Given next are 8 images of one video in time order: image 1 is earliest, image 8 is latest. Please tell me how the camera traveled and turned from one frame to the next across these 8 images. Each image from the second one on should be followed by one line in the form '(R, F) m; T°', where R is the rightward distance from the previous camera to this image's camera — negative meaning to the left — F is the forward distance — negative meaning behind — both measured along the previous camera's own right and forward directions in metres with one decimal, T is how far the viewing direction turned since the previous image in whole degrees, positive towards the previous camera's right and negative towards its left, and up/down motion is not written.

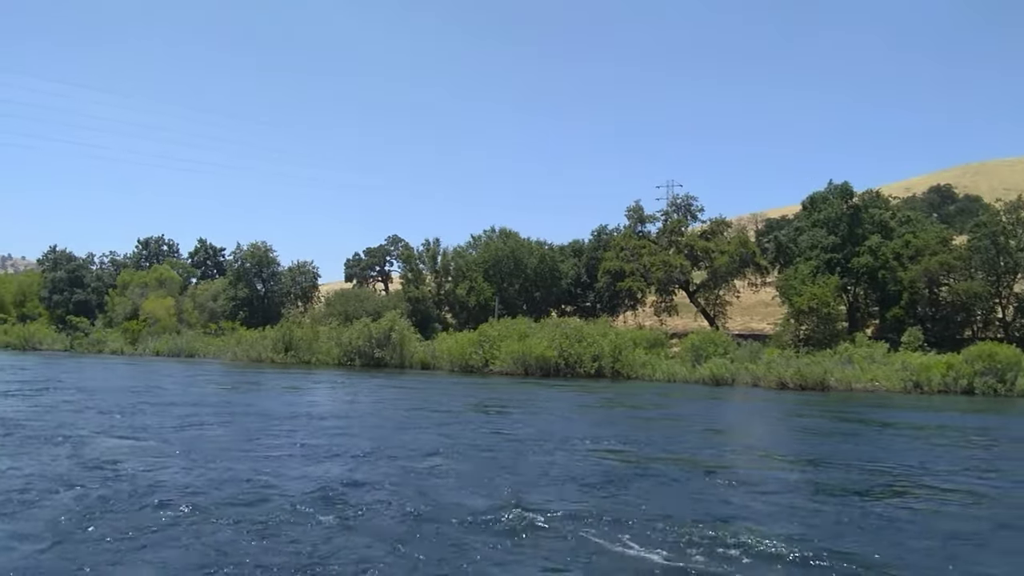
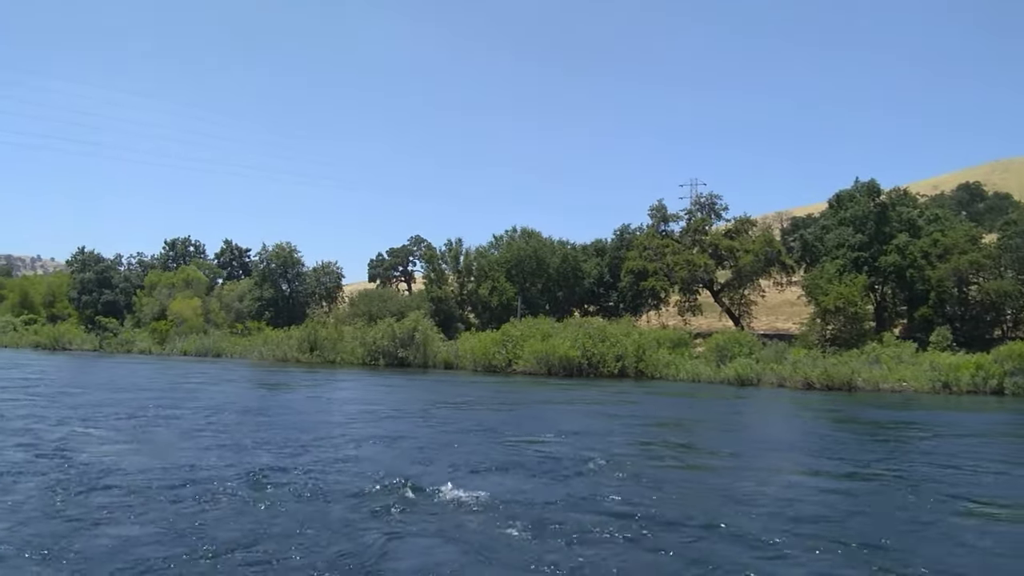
(+0.2, +0.2) m; -2°
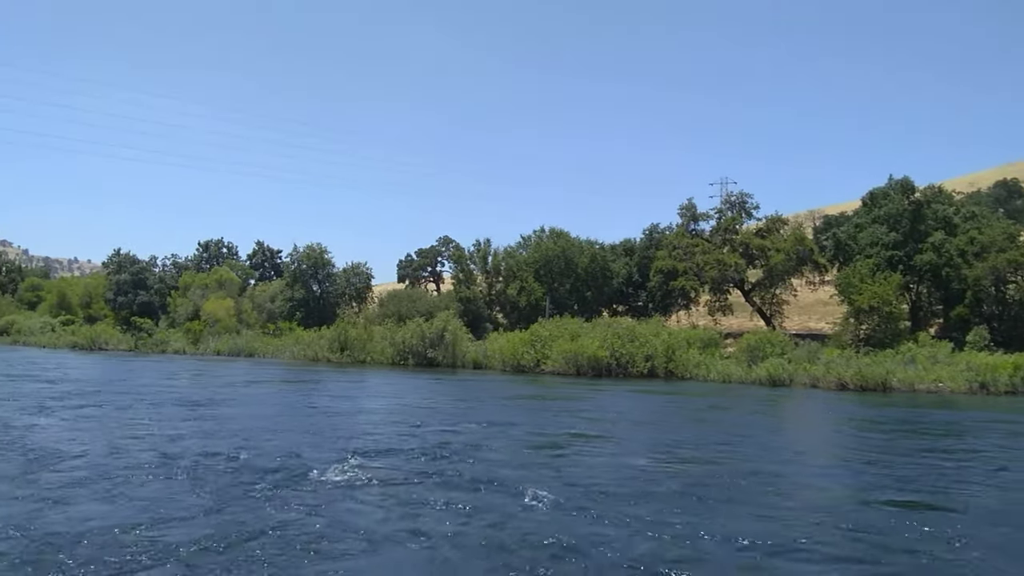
(0.0, +0.3) m; -2°
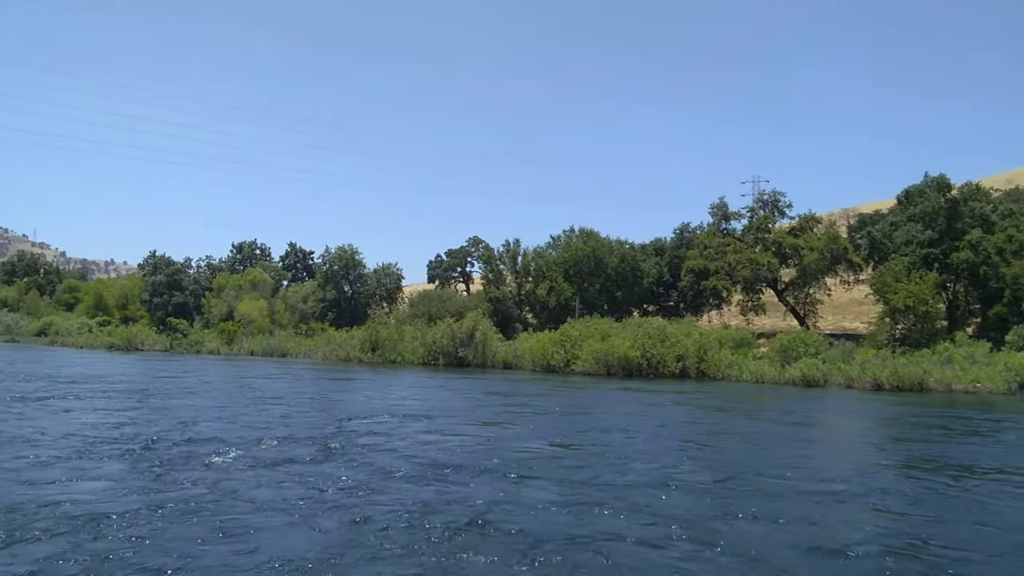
(0.0, +0.7) m; -2°
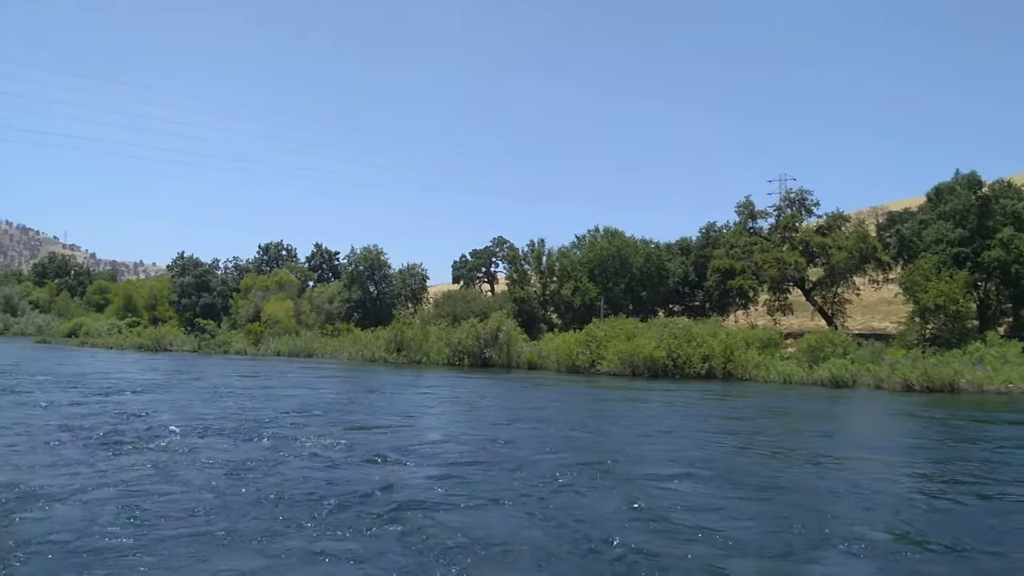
(-0.1, +0.6) m; -2°
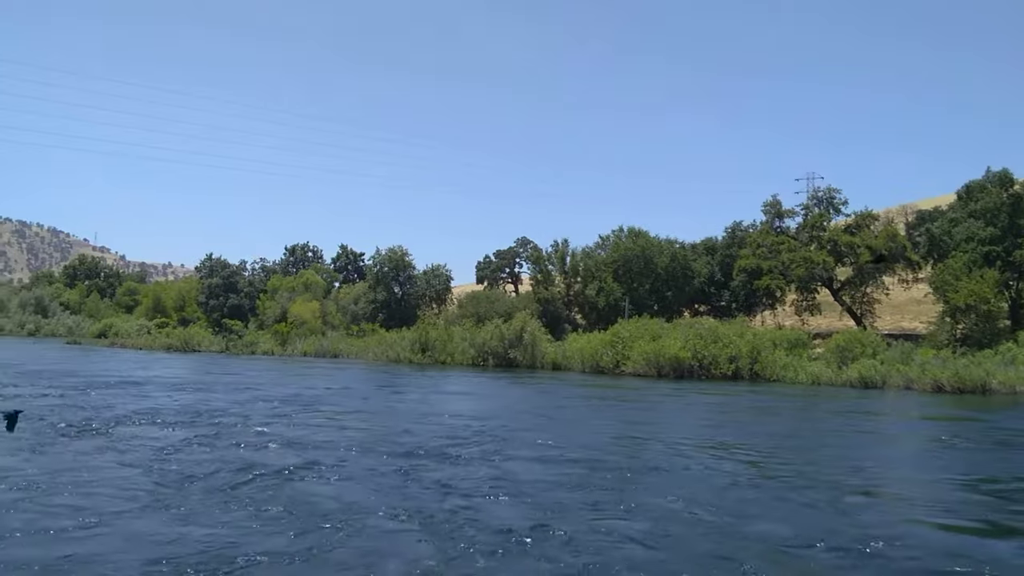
(-0.1, +0.6) m; -2°
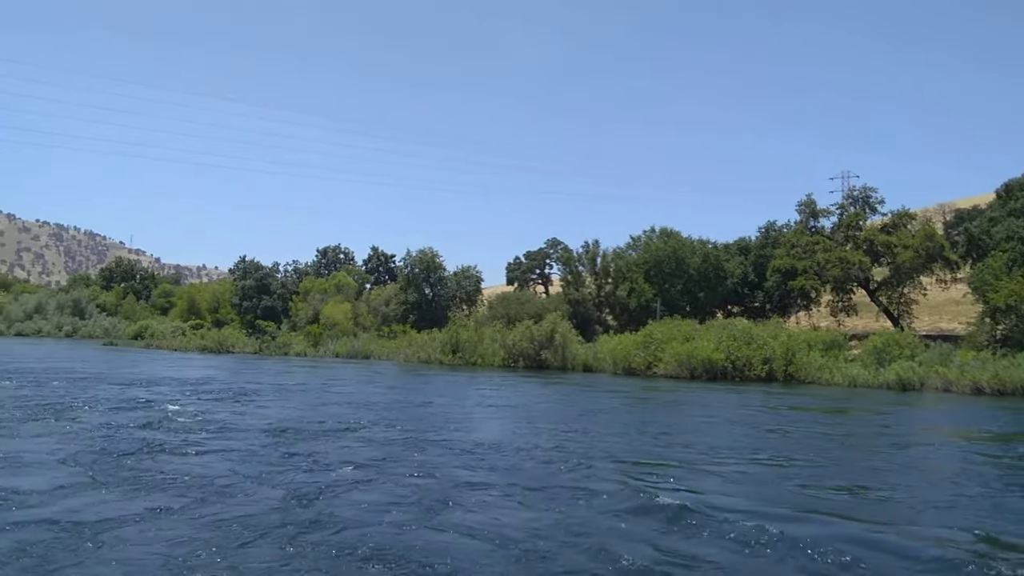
(-0.2, +1.1) m; -2°
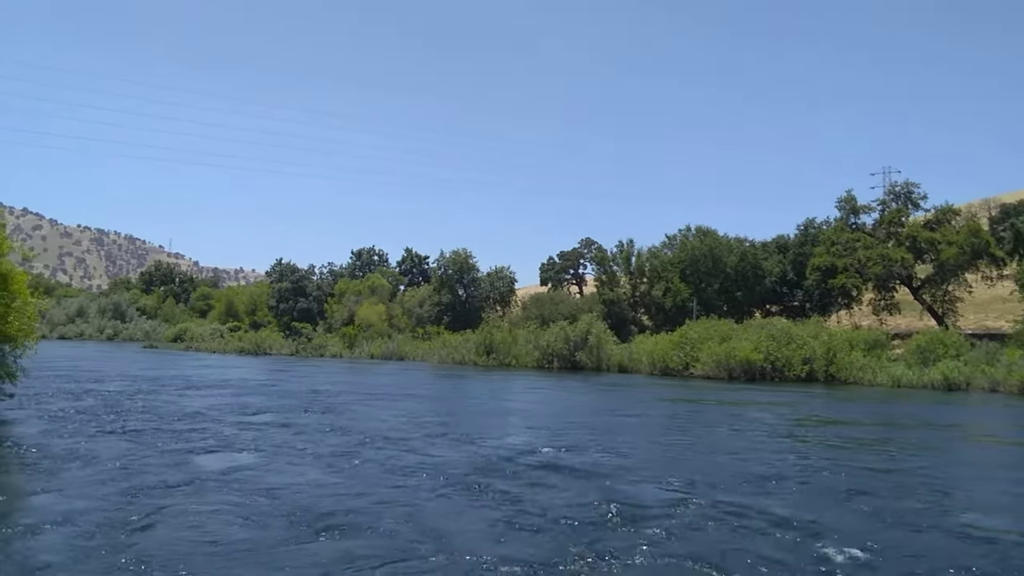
(-0.6, +1.6) m; -2°
